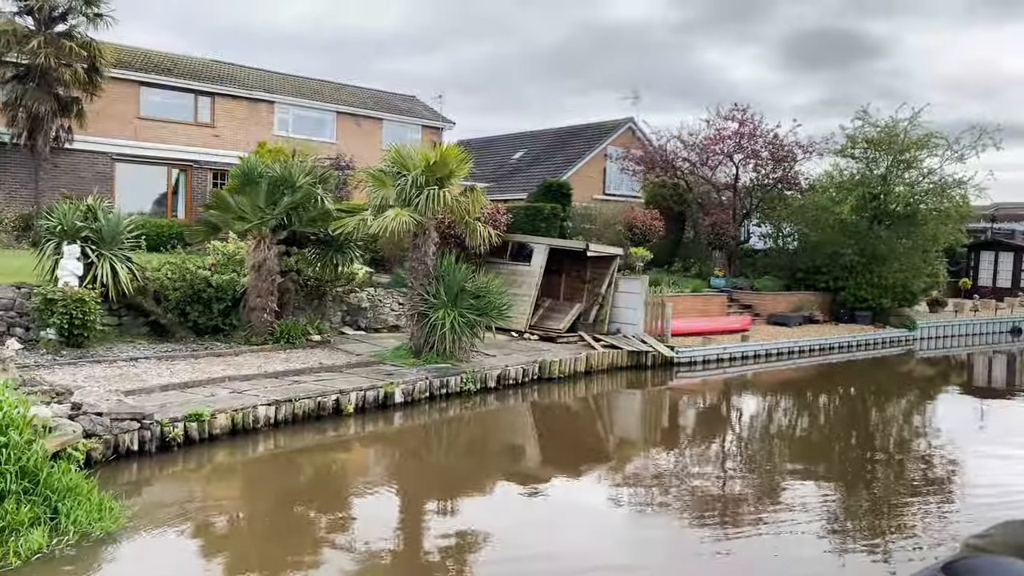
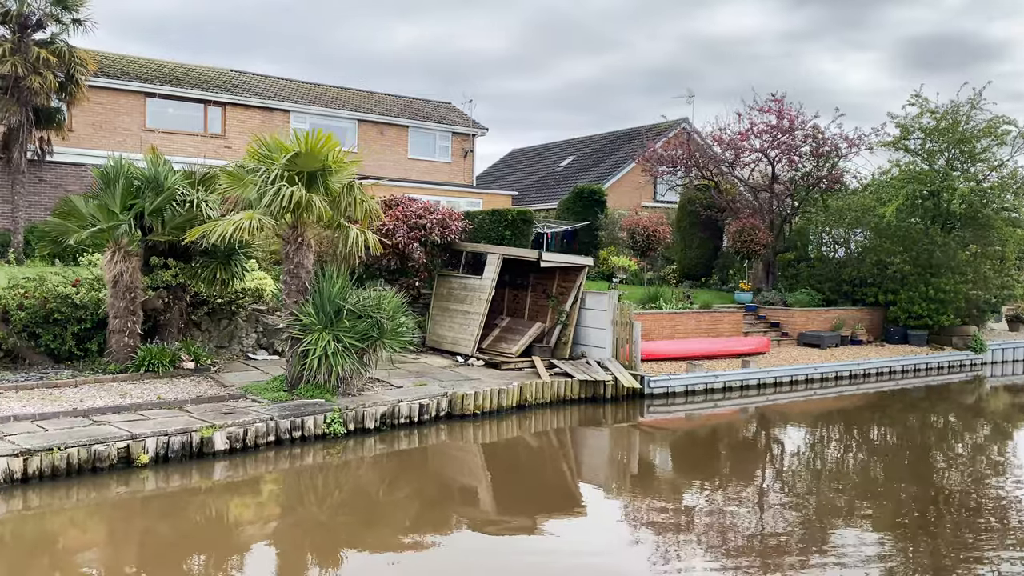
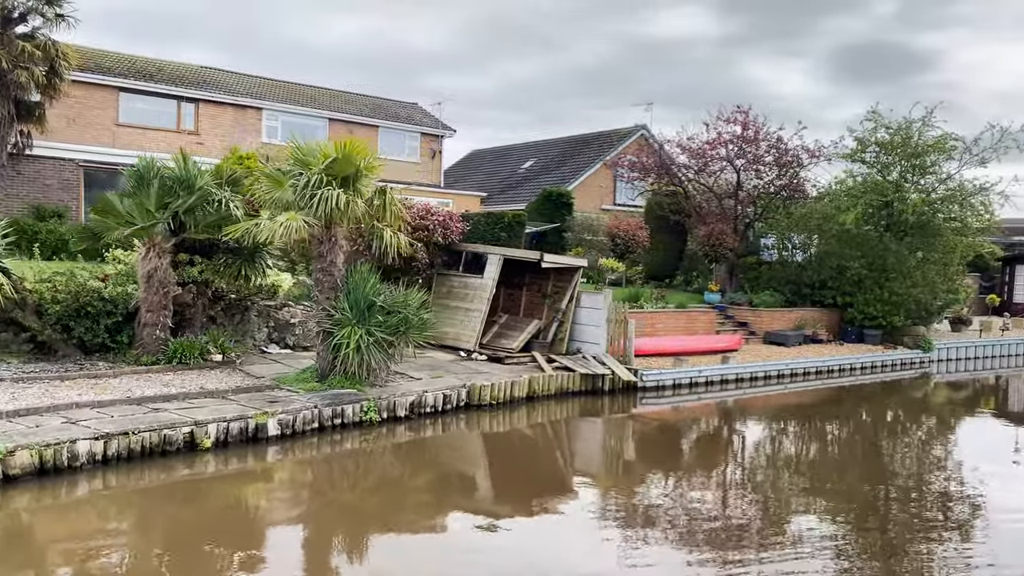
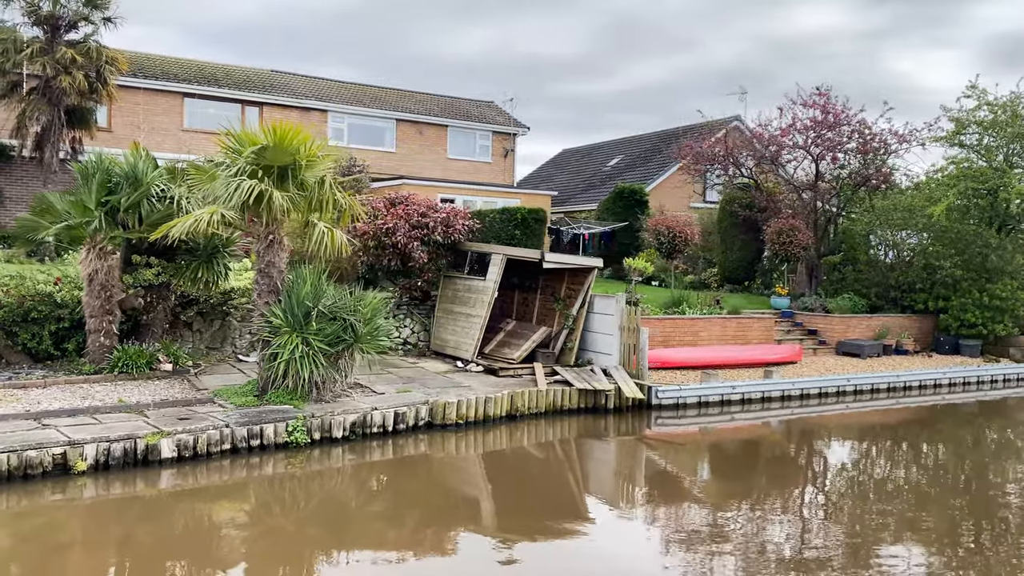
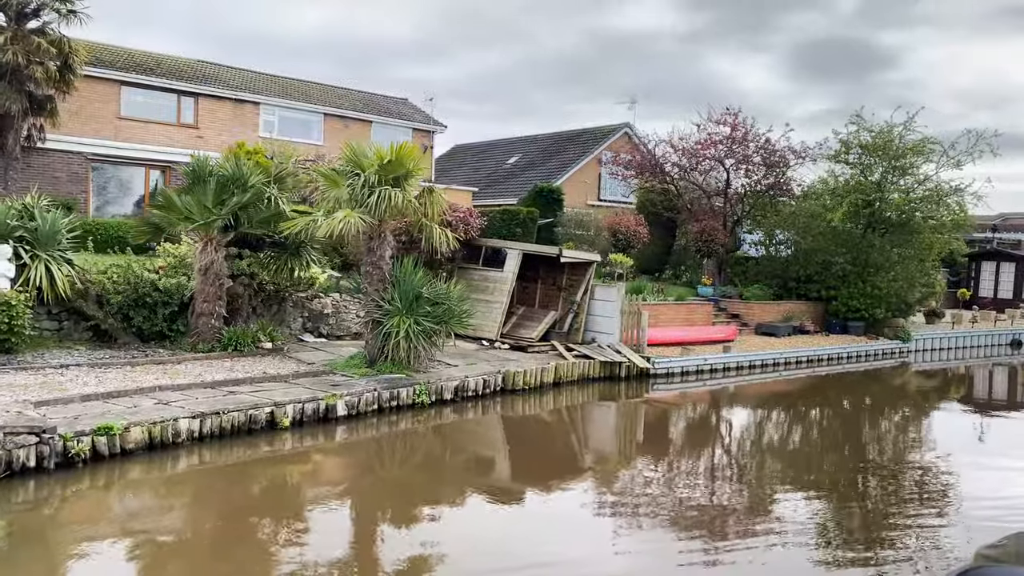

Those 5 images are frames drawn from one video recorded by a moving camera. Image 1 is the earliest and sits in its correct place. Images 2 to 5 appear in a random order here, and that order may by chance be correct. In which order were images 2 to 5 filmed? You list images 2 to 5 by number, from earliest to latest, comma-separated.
5, 3, 2, 4
